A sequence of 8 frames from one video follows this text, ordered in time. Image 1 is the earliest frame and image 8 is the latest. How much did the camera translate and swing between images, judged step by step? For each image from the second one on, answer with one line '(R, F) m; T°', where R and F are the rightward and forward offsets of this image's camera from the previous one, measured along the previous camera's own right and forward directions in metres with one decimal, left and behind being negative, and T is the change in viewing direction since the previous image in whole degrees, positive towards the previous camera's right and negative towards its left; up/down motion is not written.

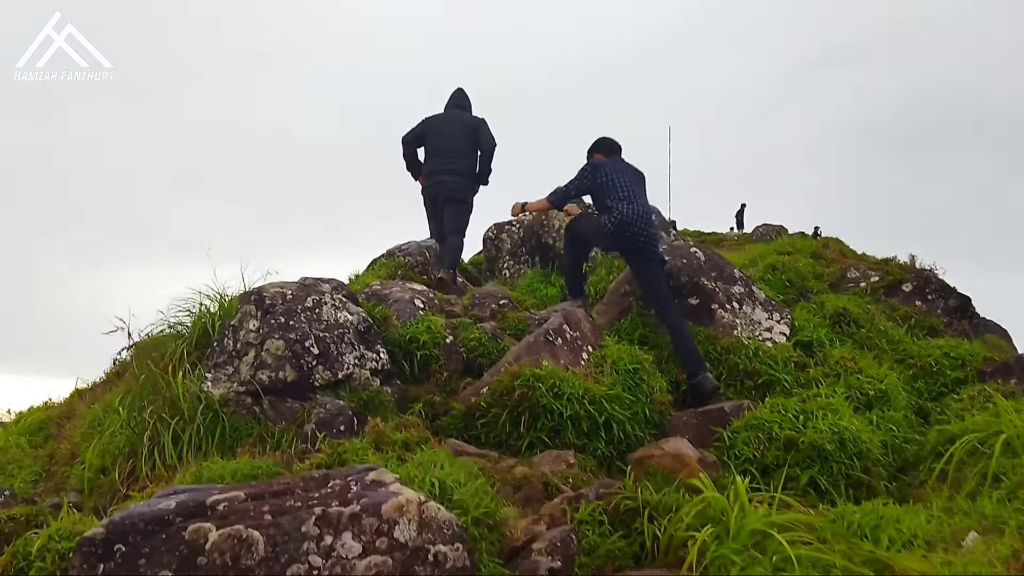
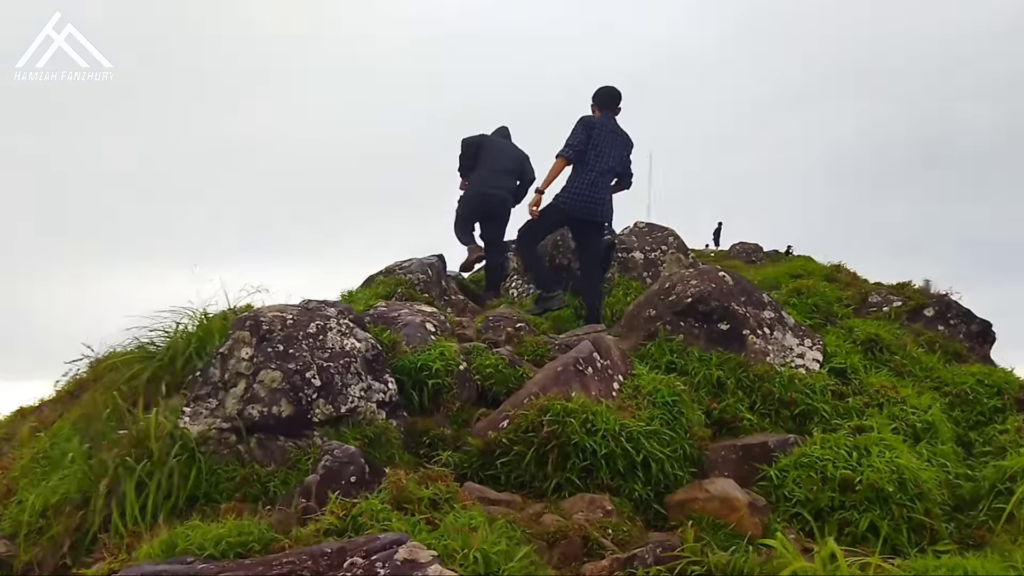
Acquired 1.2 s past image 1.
(-0.3, +0.6) m; +1°
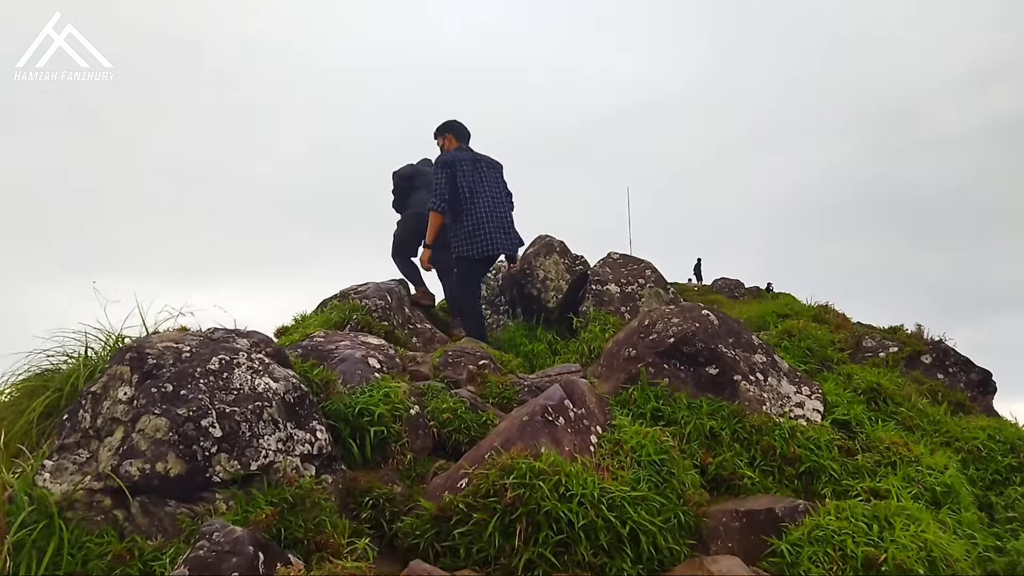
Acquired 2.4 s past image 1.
(0.0, +0.9) m; +3°
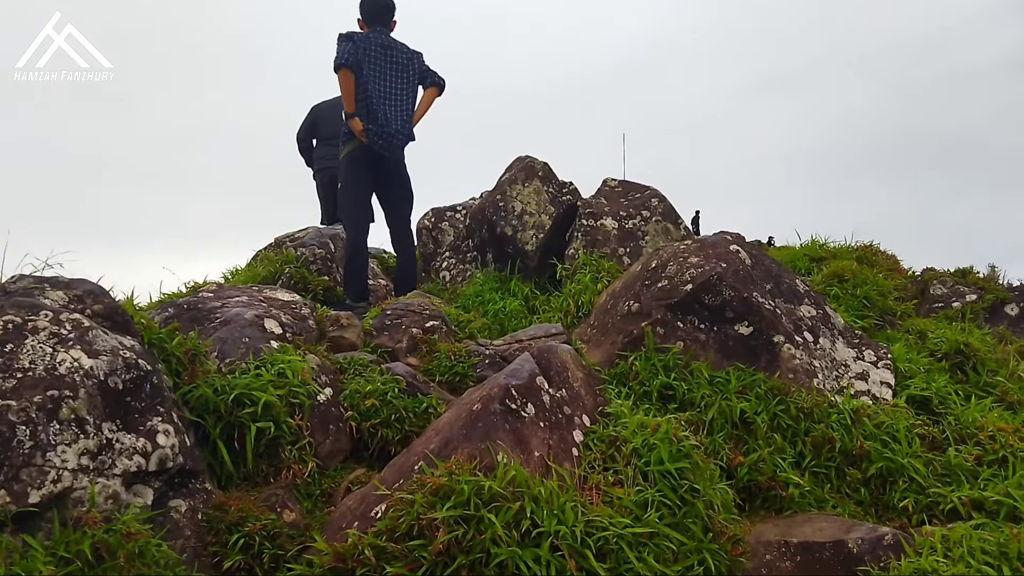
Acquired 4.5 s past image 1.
(+0.3, +1.7) m; -1°
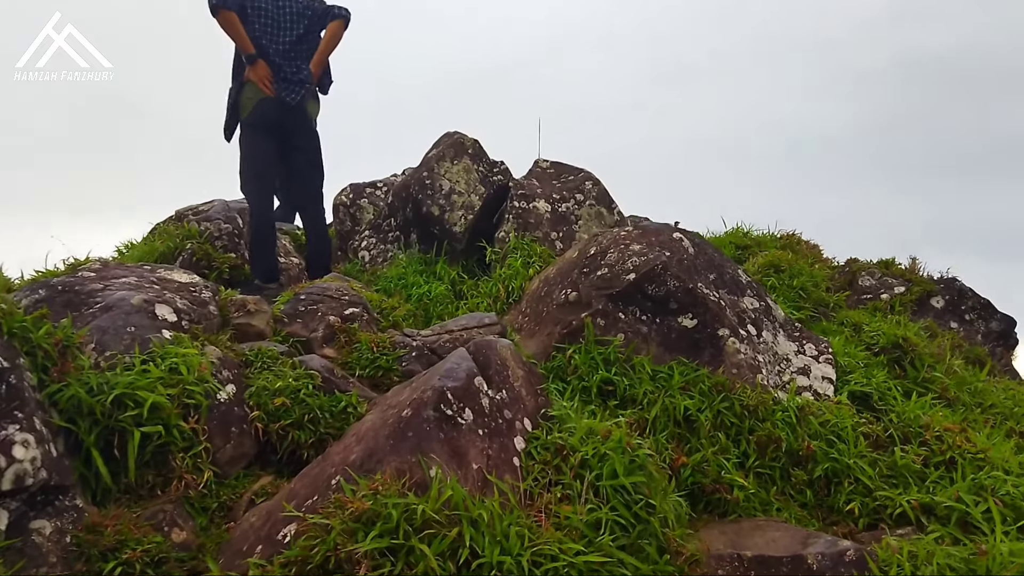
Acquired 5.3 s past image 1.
(-0.1, +0.4) m; +6°
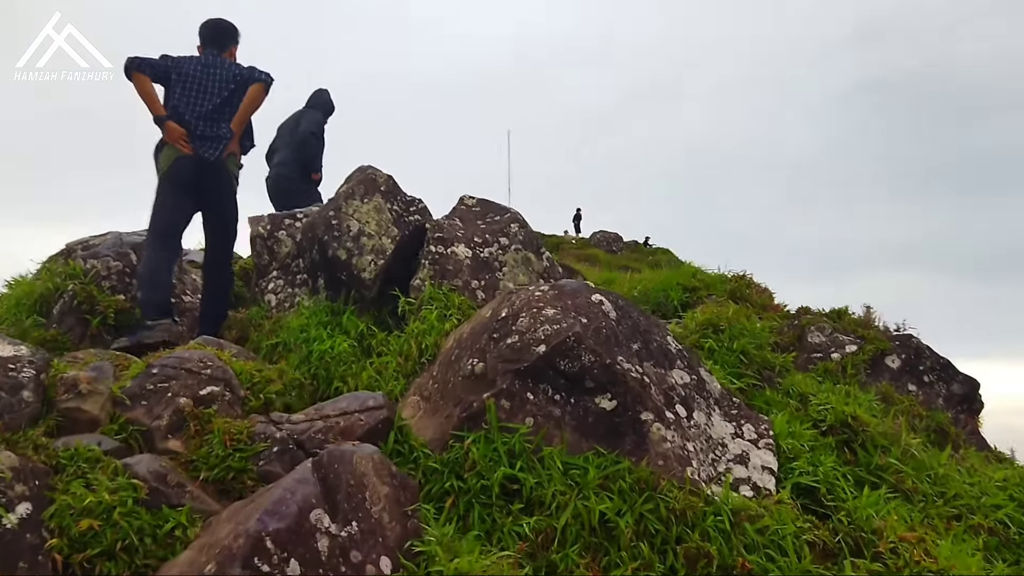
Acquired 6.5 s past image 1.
(+0.4, +0.7) m; +2°
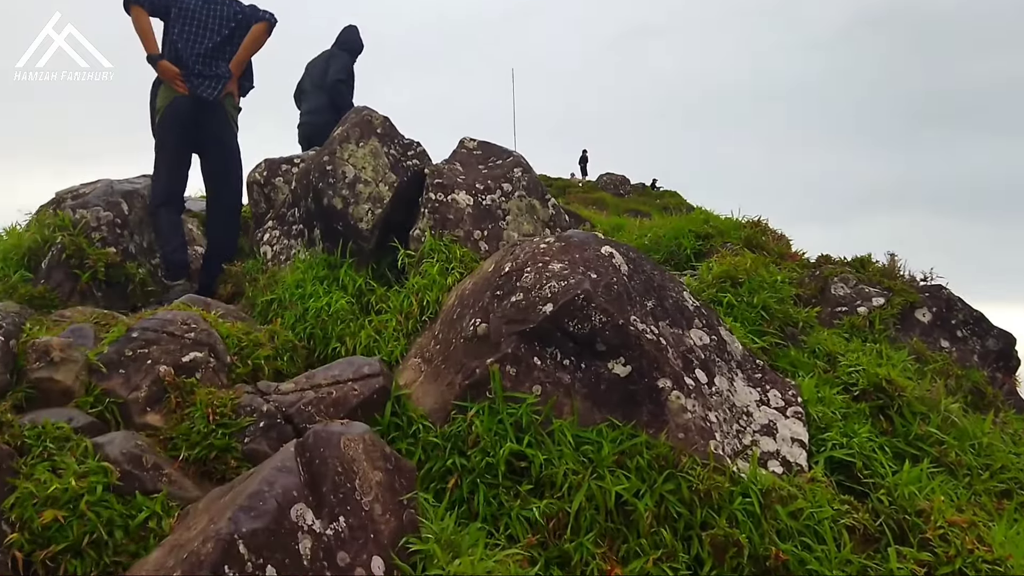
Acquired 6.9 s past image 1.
(0.0, +0.4) m; -1°
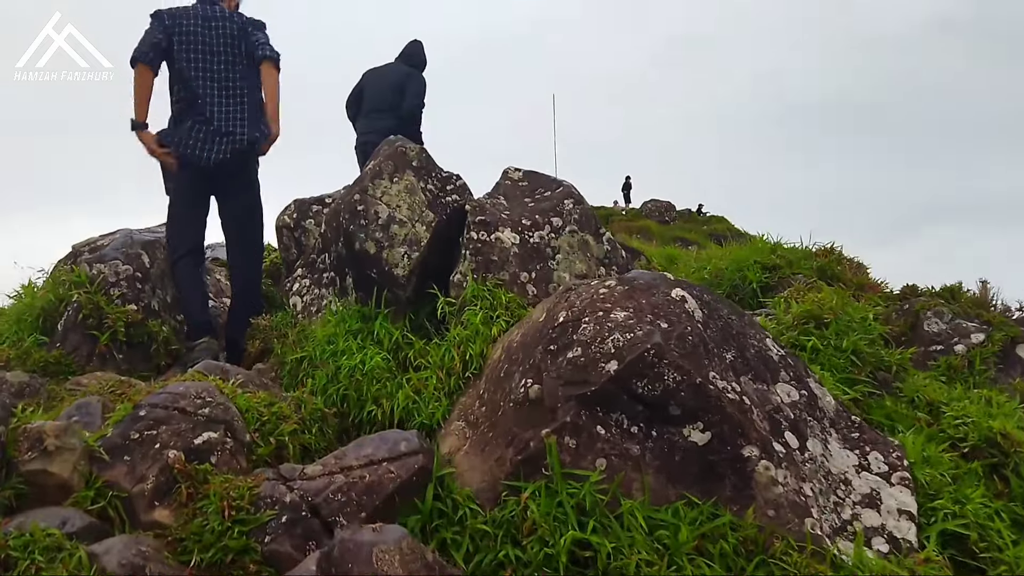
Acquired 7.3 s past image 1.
(-0.1, +0.4) m; -3°
